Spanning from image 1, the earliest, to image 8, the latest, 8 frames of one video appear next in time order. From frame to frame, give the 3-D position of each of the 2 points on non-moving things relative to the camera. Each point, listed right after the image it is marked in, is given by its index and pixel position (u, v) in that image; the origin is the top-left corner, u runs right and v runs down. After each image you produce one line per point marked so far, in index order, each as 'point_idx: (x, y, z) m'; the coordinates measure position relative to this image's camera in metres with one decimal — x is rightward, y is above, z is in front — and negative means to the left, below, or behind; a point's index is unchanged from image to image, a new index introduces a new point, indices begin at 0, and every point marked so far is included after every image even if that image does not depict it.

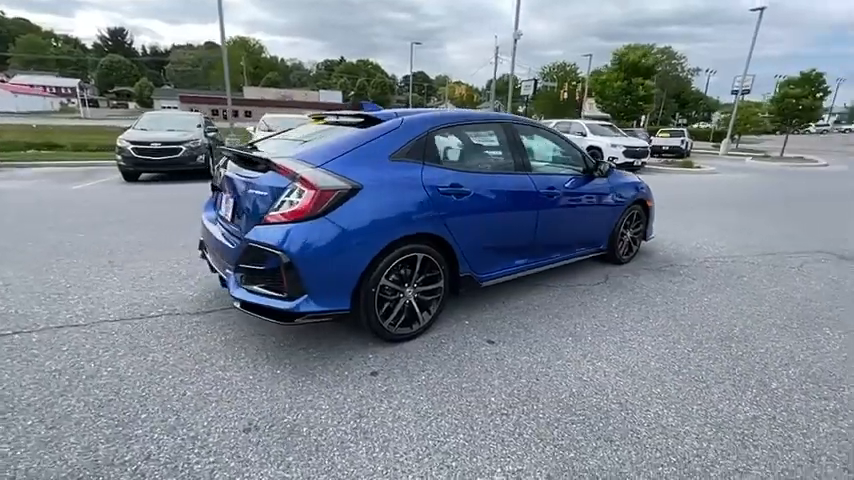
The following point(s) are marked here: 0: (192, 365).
0: (-1.6, -0.9, +2.7) m
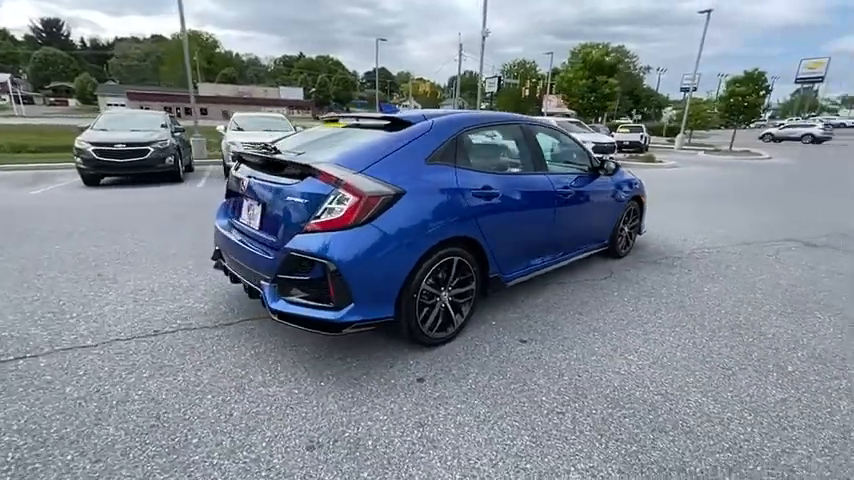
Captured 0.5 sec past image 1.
0: (-1.3, -0.9, +2.6) m
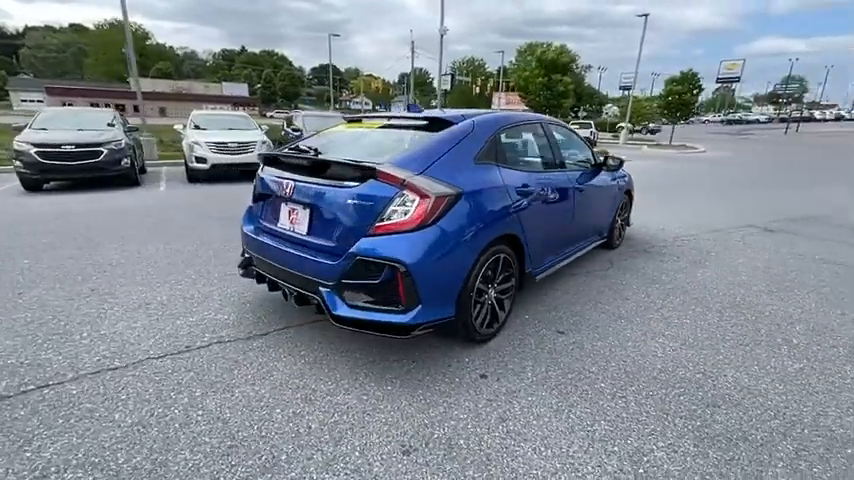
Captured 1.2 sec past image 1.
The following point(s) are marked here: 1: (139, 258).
0: (-0.8, -1.0, +2.5) m
1: (-3.5, -0.2, +4.9) m
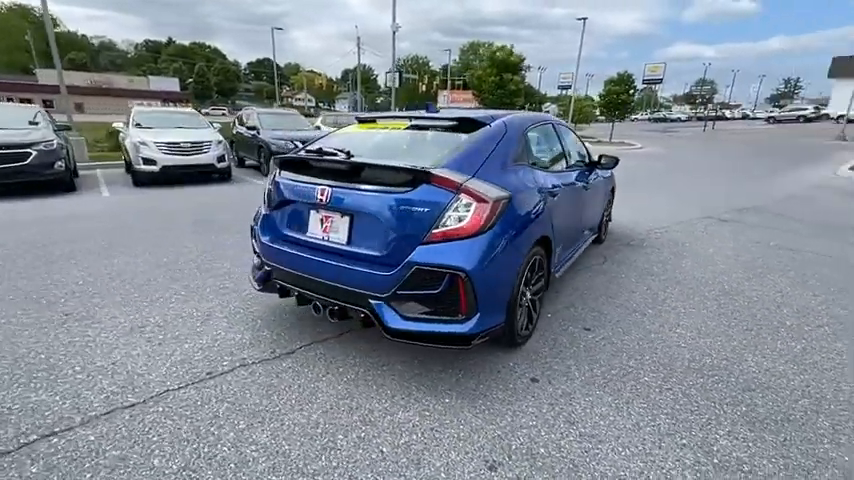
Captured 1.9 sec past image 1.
0: (-0.4, -1.0, +2.3) m
1: (-3.5, -0.4, +4.3) m
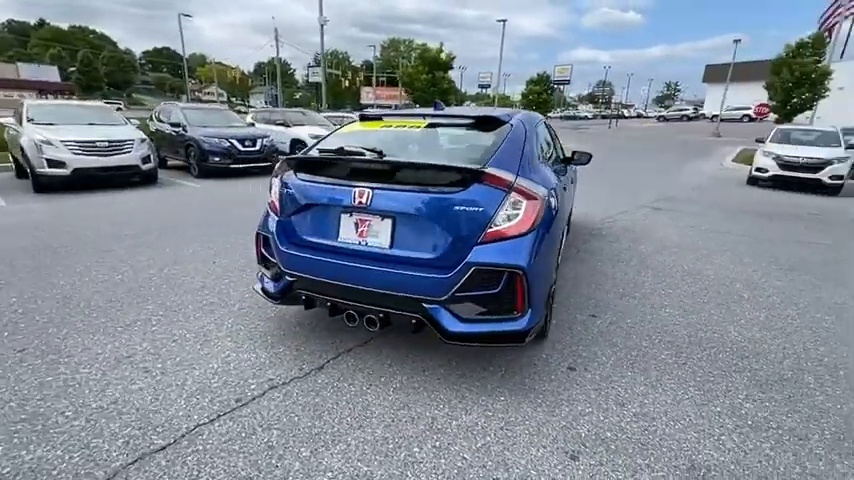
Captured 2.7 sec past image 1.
0: (0.0, -1.0, +2.2) m
1: (-3.4, -0.5, +3.7) m
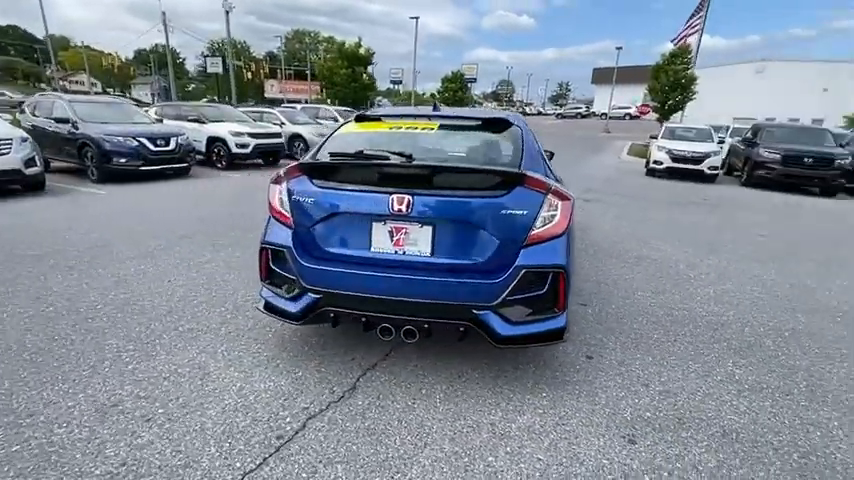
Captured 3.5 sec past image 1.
0: (+0.3, -1.1, +2.2) m
1: (-3.3, -0.8, +2.9) m
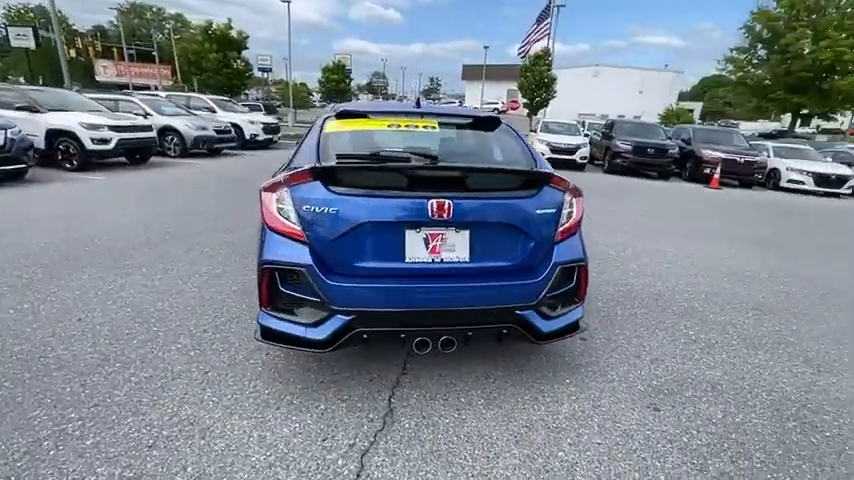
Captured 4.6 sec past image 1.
0: (+0.6, -1.1, +2.2) m
1: (-3.1, -1.0, +1.9) m
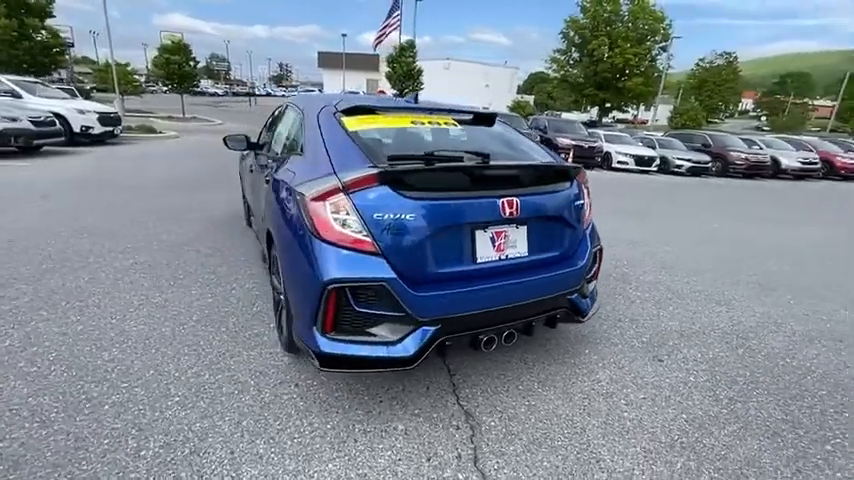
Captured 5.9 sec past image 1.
0: (+1.1, -1.0, +2.5) m
1: (-2.3, -1.3, +1.0) m
